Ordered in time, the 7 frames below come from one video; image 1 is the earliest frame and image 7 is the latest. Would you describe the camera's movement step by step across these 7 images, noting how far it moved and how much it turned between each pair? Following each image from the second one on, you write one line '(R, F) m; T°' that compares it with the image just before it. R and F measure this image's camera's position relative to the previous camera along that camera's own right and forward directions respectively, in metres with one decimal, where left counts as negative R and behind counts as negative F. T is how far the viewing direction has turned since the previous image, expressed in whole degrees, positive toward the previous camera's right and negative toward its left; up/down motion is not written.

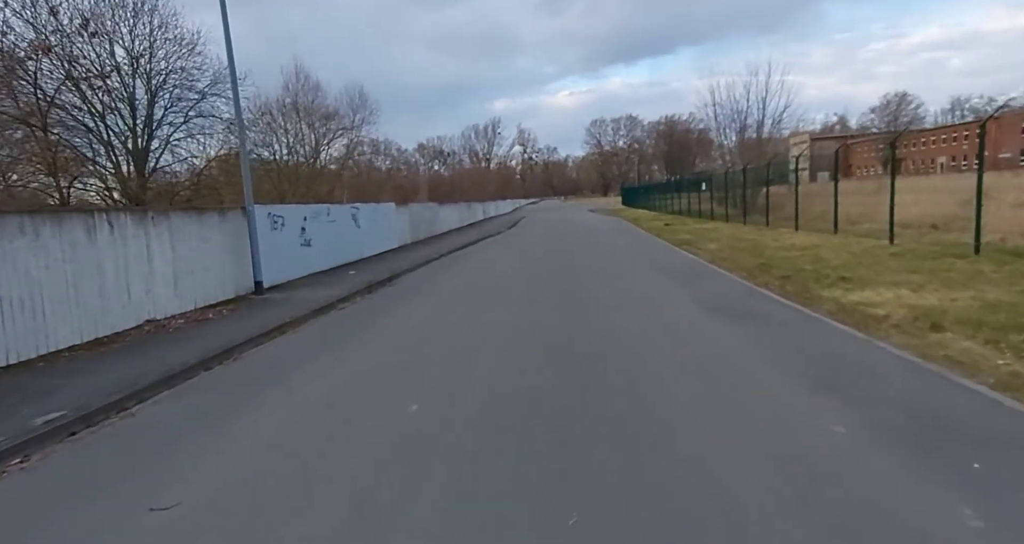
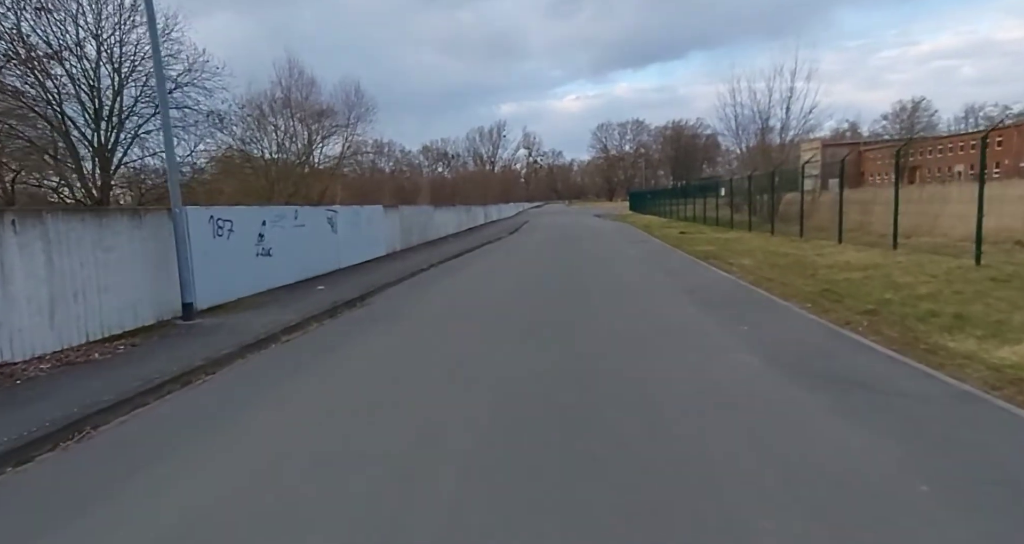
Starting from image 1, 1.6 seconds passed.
(+0.1, +2.4) m; 0°
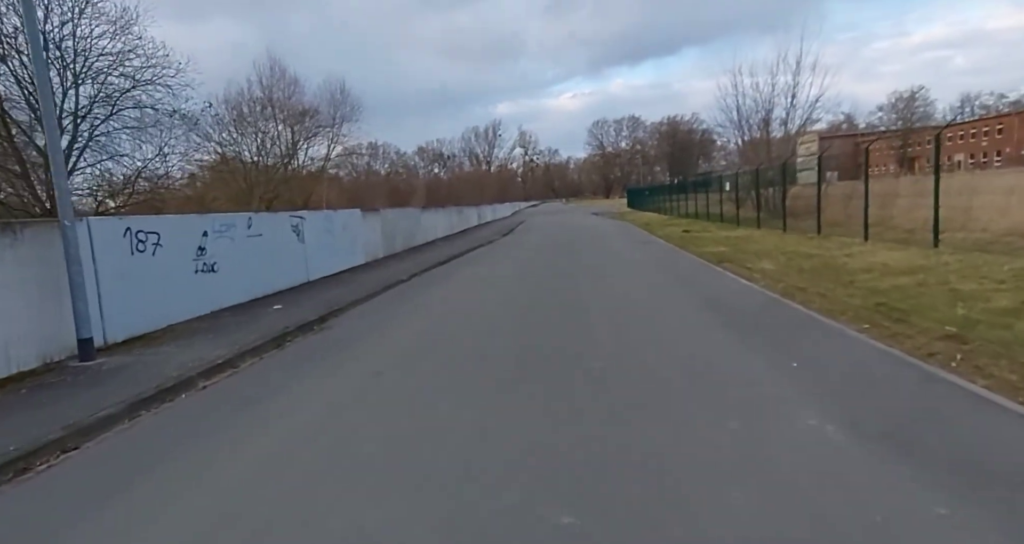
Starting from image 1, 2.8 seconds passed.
(+0.2, +1.8) m; 0°
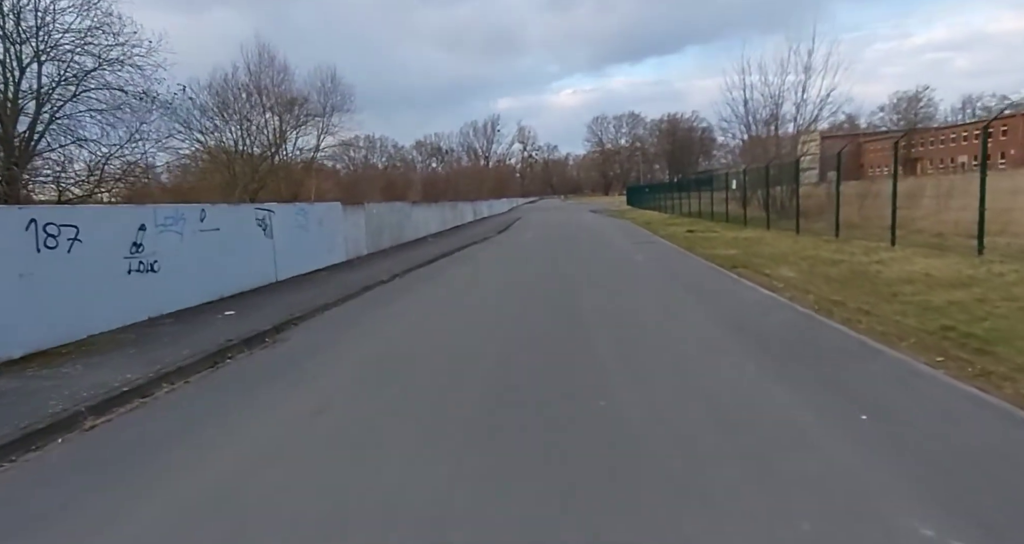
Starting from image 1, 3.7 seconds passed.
(+0.2, +1.4) m; 0°
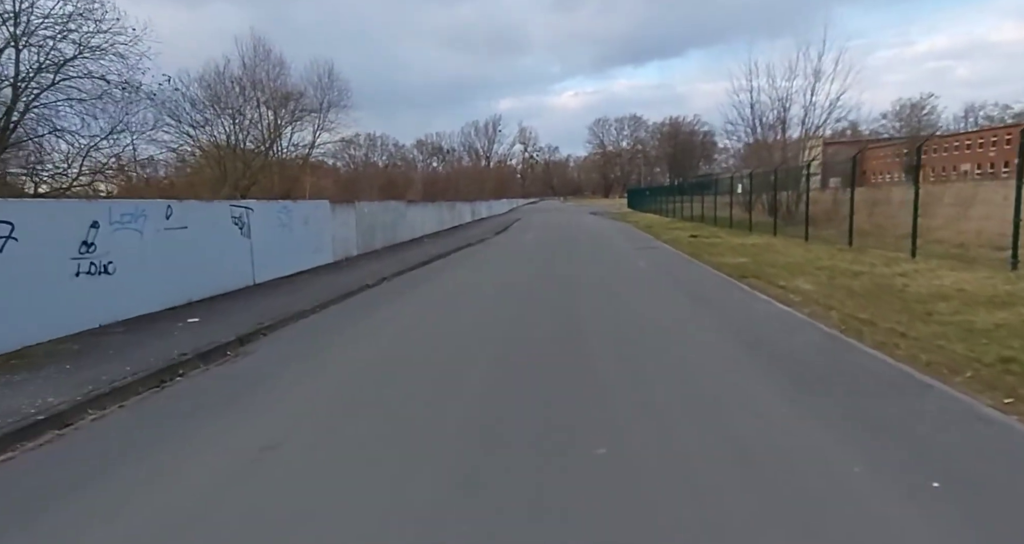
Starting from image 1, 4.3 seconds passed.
(+0.1, +0.9) m; 0°
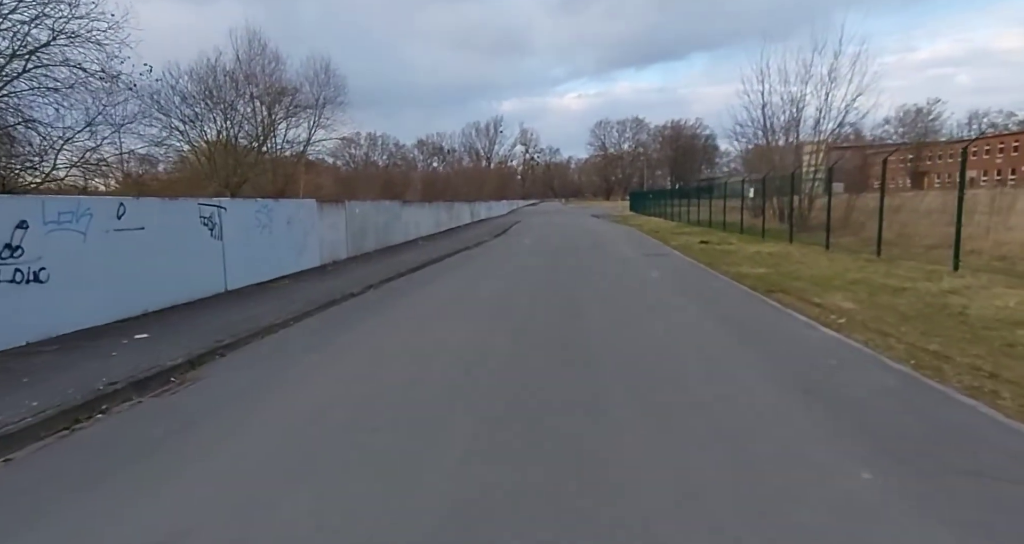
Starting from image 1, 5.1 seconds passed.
(0.0, +1.2) m; 0°
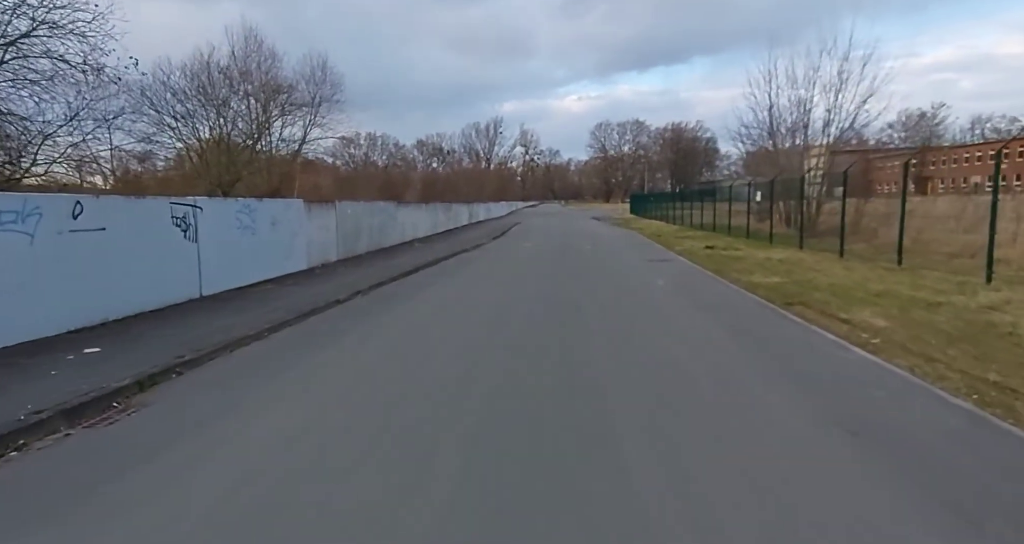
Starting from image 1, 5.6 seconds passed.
(0.0, +0.8) m; 0°
